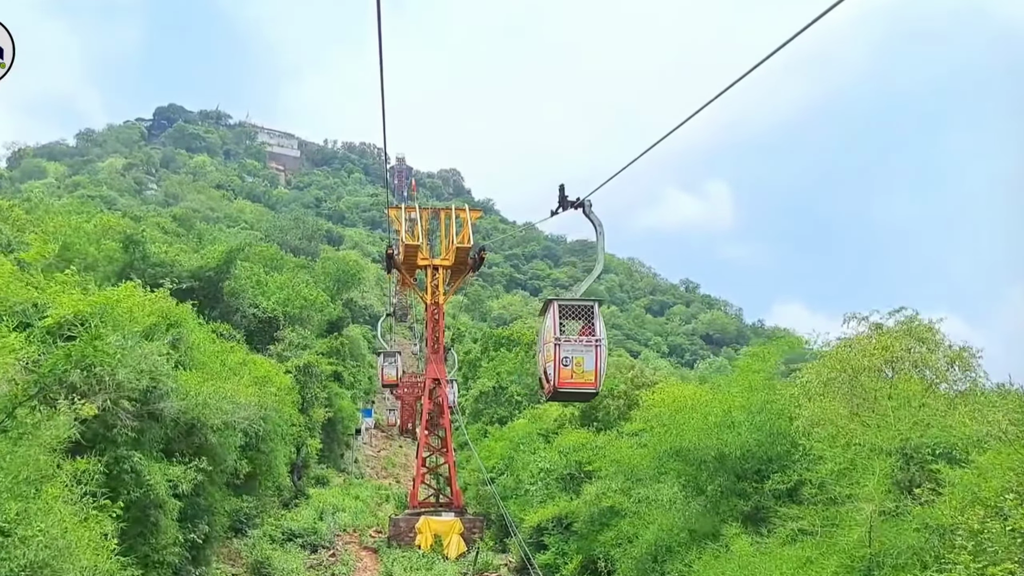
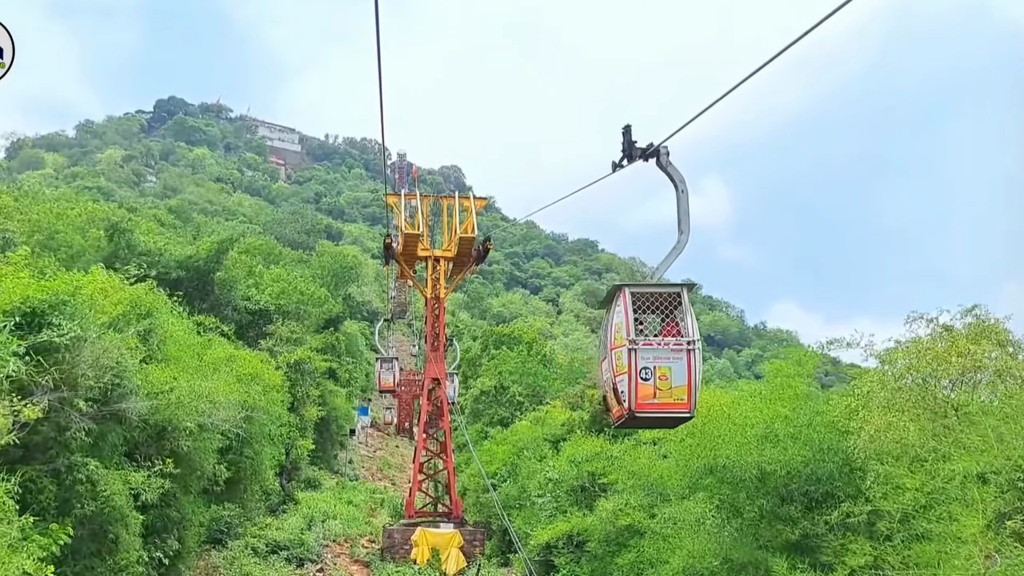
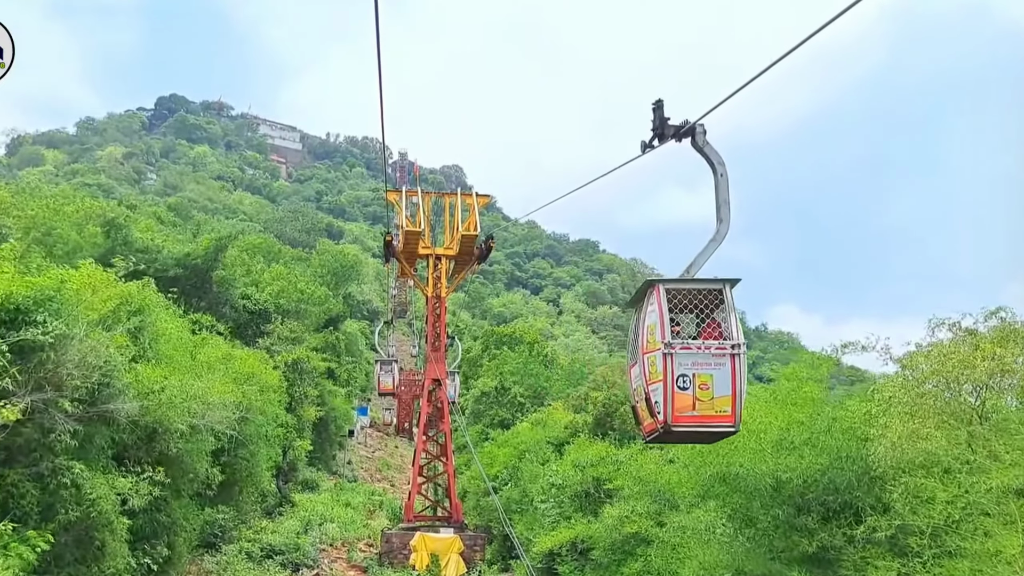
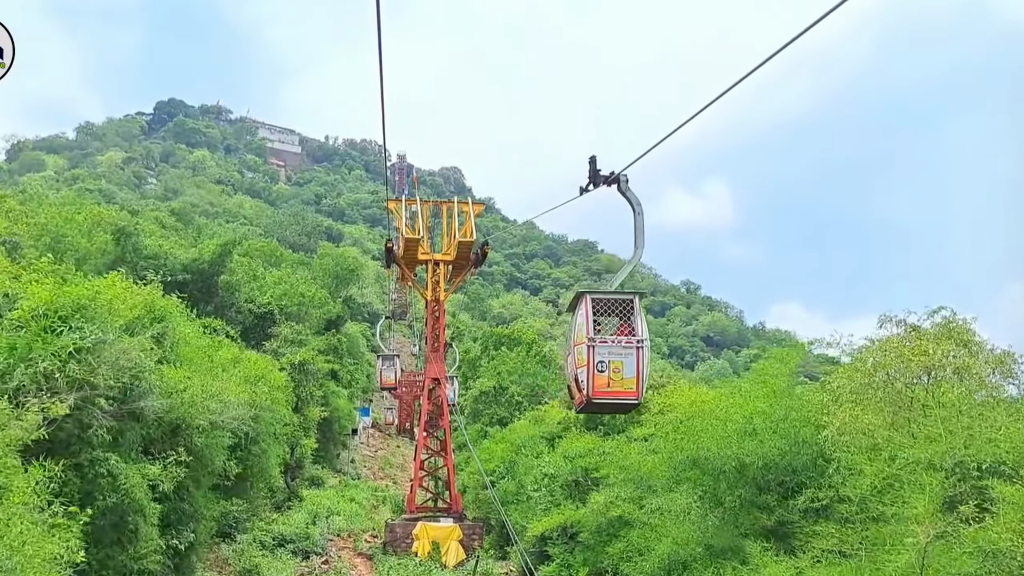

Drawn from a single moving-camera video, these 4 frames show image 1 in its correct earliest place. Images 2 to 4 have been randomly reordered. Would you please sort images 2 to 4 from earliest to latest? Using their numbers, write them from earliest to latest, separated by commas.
4, 2, 3
